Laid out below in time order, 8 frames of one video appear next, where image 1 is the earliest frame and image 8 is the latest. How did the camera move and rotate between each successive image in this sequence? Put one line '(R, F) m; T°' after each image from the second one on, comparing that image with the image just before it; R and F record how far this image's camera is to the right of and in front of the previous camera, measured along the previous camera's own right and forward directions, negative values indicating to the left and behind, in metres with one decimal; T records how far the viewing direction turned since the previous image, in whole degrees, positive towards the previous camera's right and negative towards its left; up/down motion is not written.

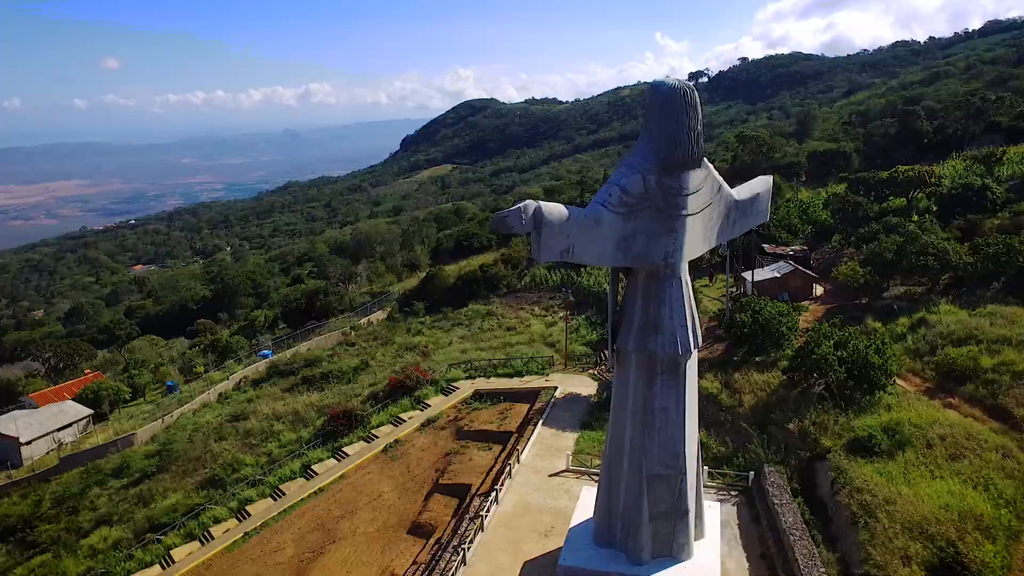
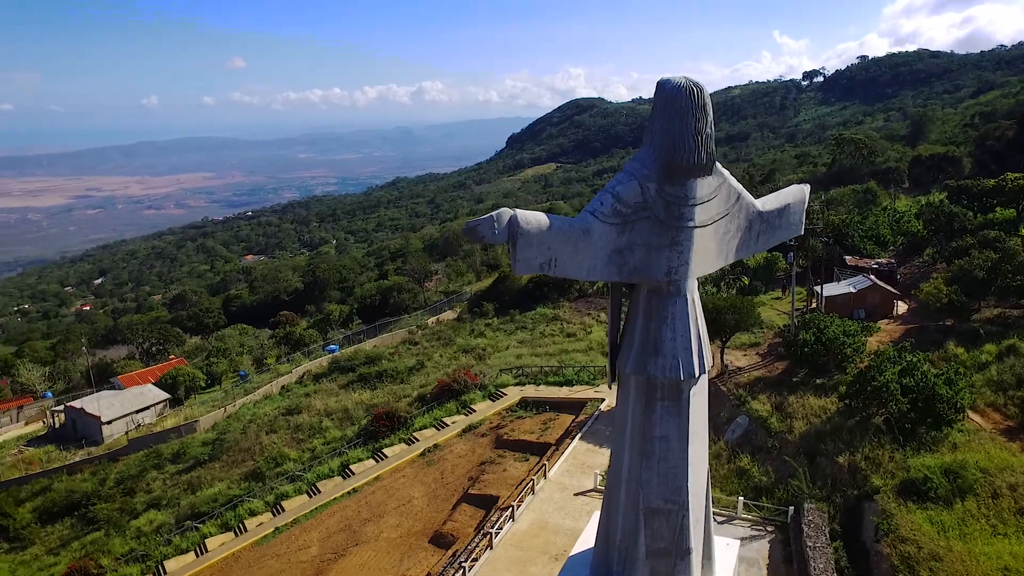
(+1.3, +0.6) m; -8°
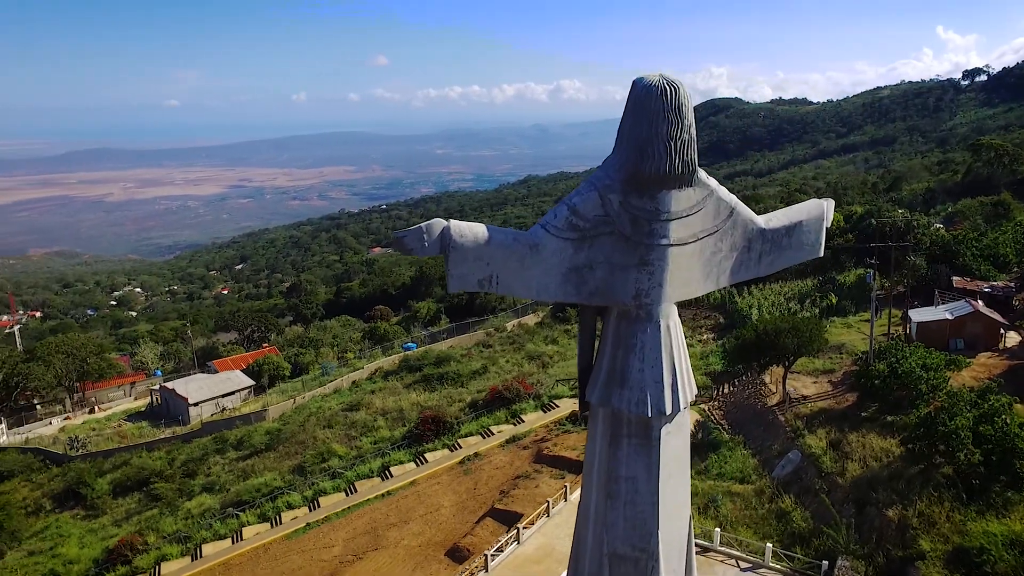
(+1.8, +0.8) m; -10°
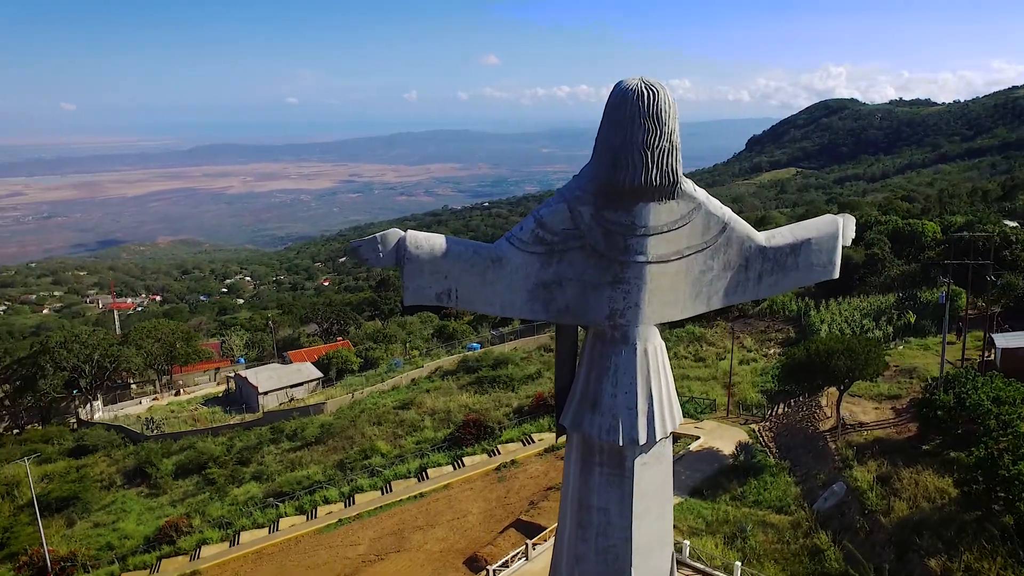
(+1.3, +0.5) m; -8°
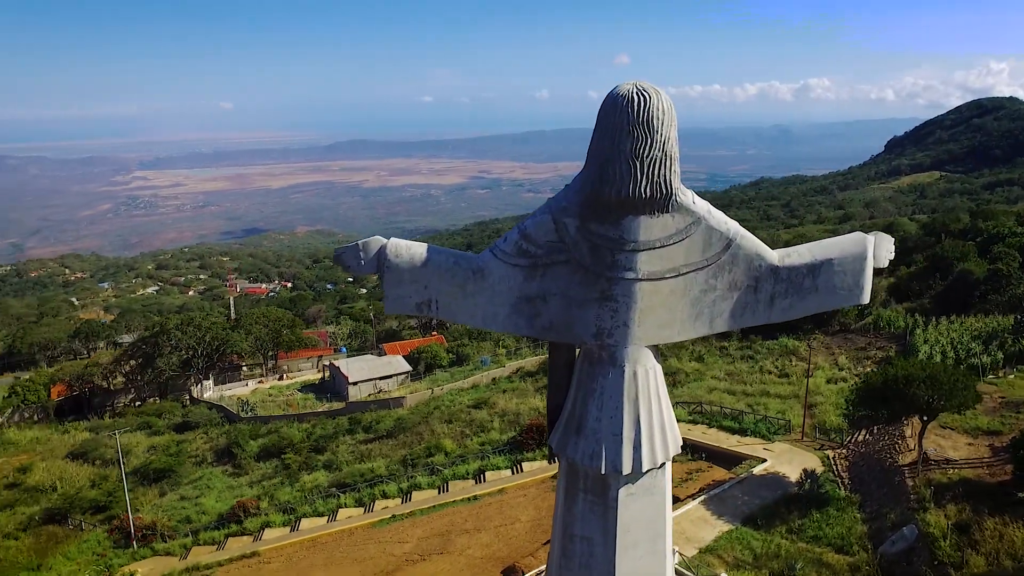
(+1.3, +0.5) m; -9°
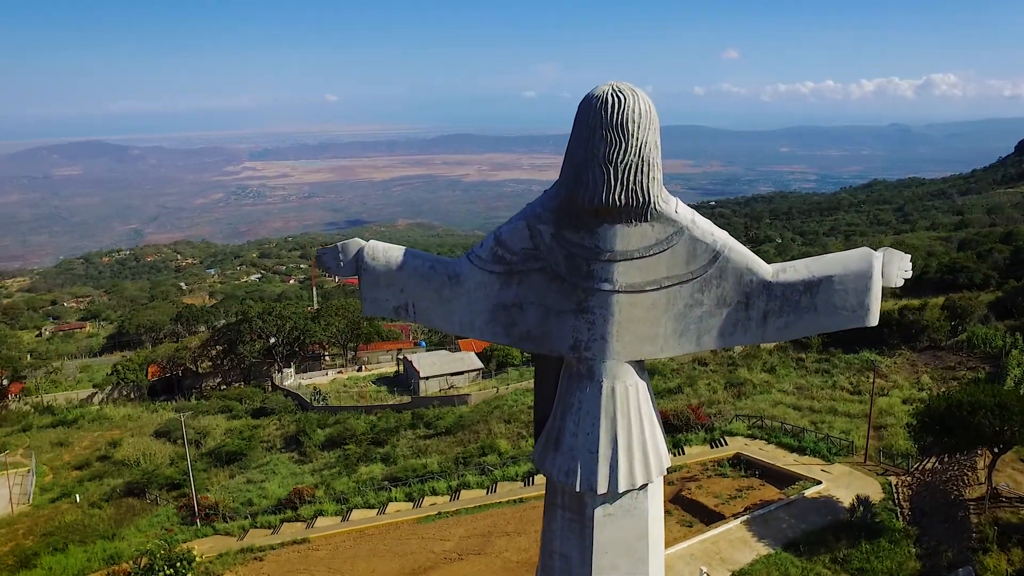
(+1.1, +0.2) m; -8°
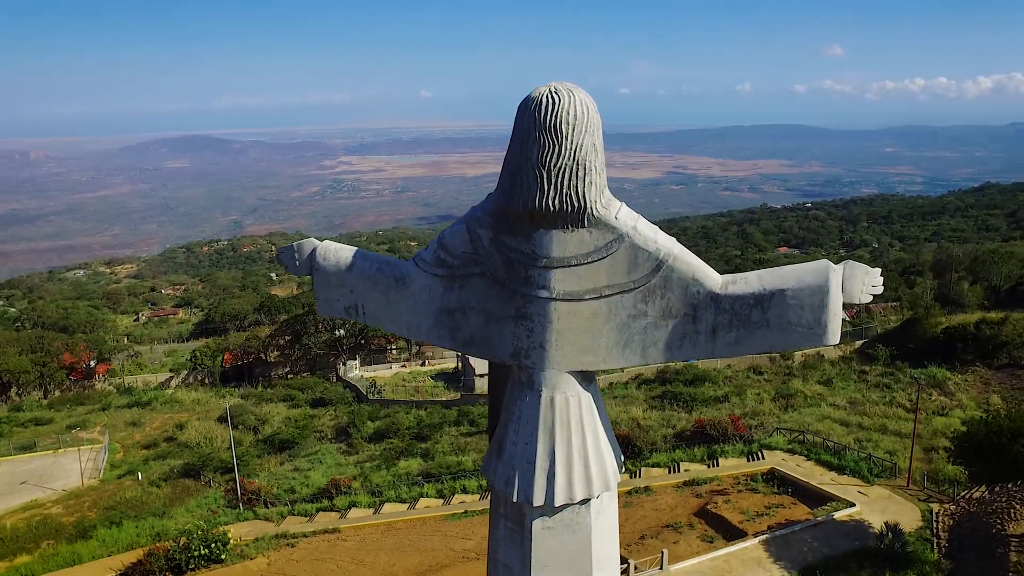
(+1.2, +0.2) m; -7°
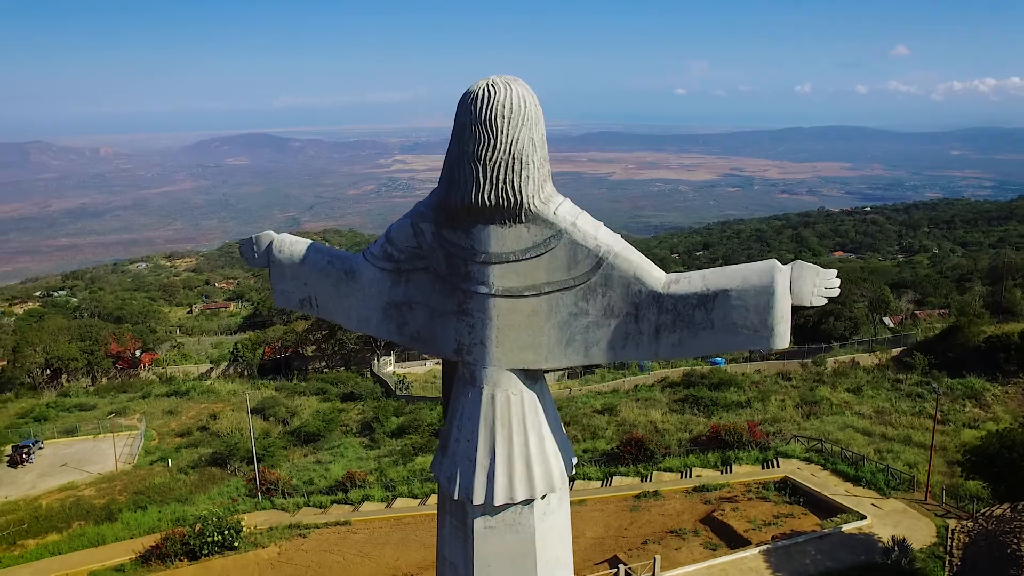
(+0.9, +0.1) m; -4°
